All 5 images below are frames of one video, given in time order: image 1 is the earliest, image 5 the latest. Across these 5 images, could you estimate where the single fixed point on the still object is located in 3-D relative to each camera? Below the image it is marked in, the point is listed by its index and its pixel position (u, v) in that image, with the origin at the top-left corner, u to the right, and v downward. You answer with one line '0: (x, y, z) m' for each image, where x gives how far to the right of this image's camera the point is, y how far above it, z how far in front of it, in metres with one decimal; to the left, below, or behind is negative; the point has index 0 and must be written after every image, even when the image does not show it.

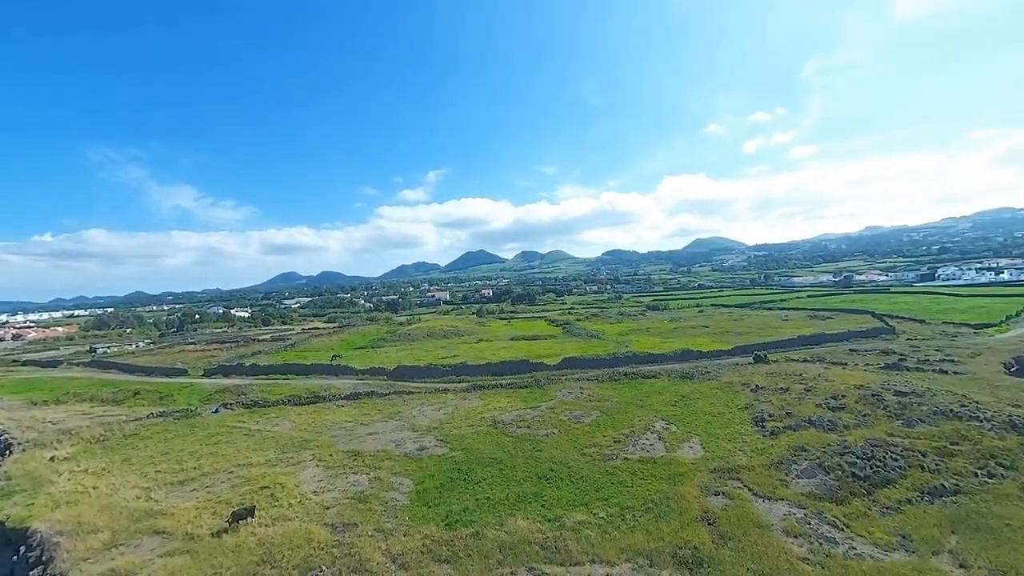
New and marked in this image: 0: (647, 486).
0: (+5.8, -8.2, +18.6) m
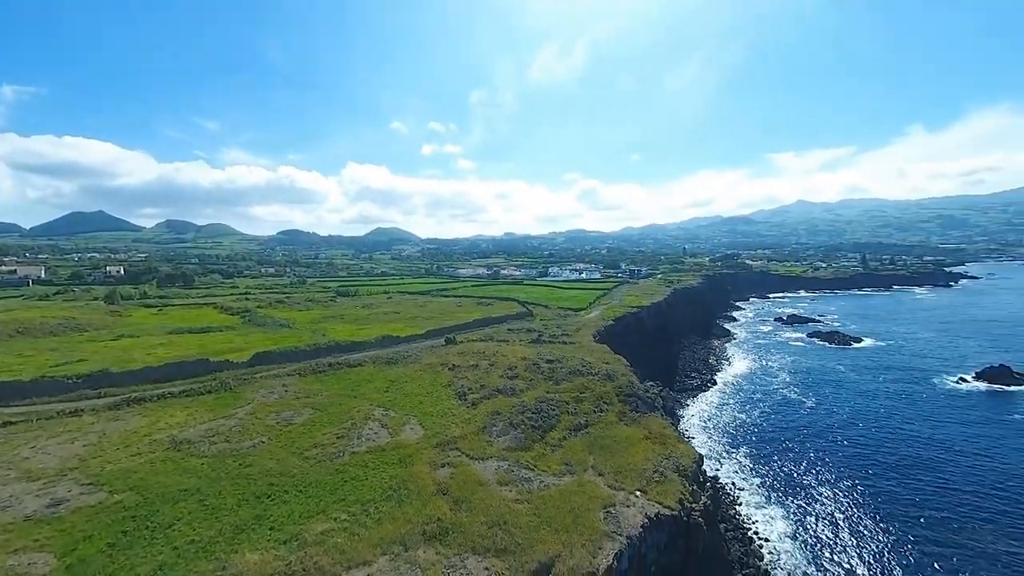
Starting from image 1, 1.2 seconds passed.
0: (-5.3, -7.7, +18.5) m
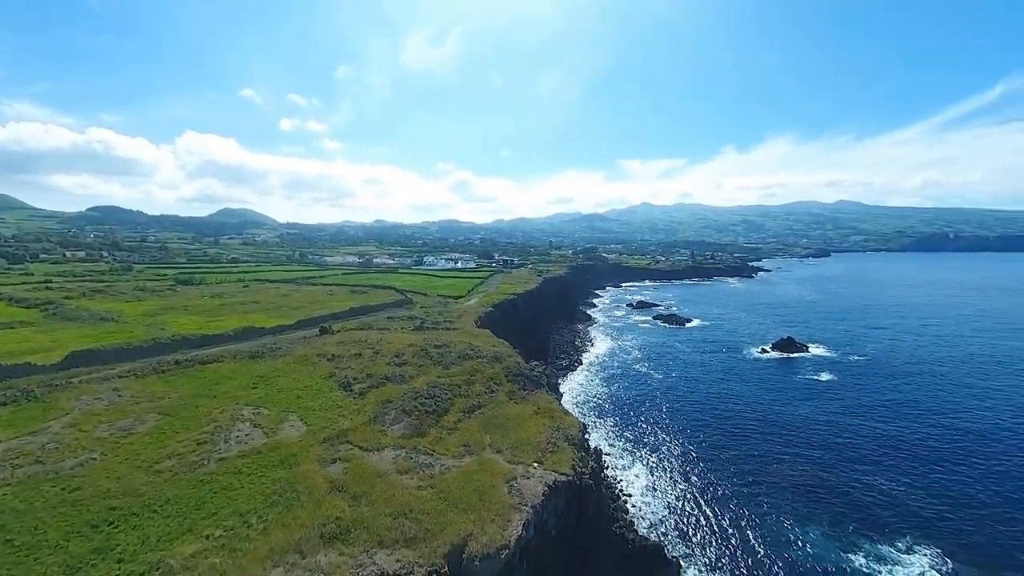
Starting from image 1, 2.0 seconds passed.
0: (-9.0, -6.9, +16.3) m
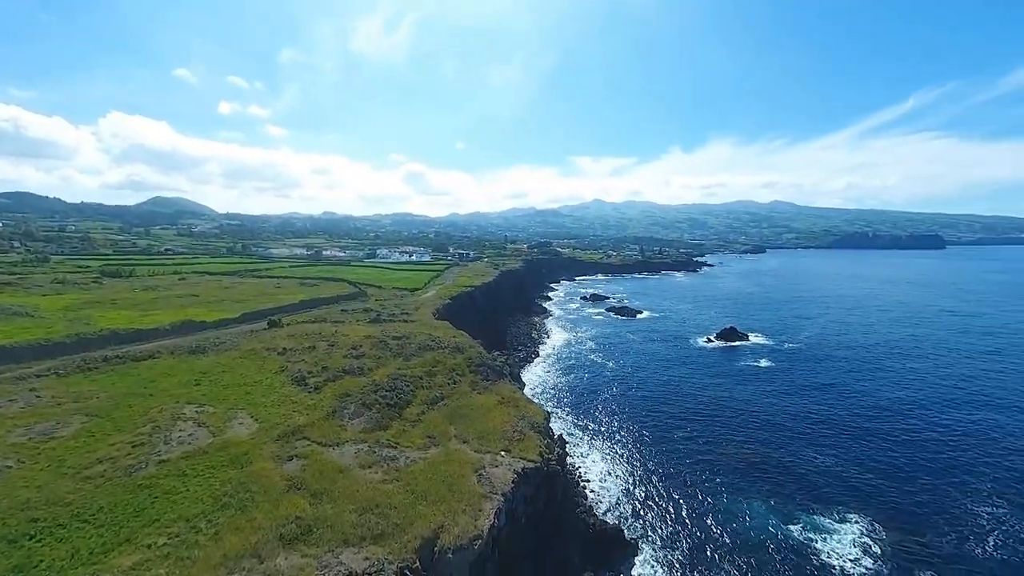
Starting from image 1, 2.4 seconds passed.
0: (-10.1, -6.4, +15.0) m
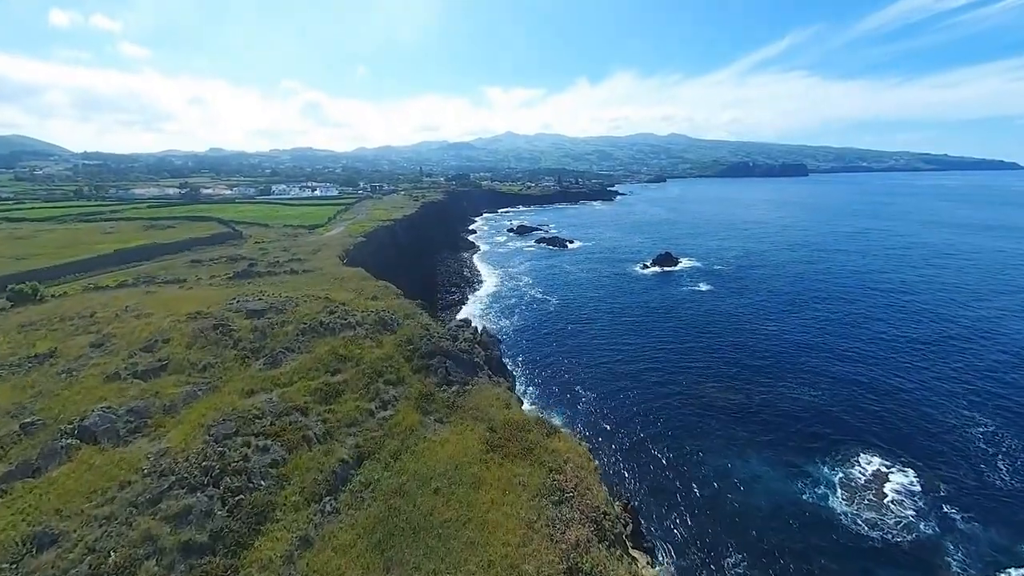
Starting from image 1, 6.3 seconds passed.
0: (-7.8, -6.3, -0.4) m
